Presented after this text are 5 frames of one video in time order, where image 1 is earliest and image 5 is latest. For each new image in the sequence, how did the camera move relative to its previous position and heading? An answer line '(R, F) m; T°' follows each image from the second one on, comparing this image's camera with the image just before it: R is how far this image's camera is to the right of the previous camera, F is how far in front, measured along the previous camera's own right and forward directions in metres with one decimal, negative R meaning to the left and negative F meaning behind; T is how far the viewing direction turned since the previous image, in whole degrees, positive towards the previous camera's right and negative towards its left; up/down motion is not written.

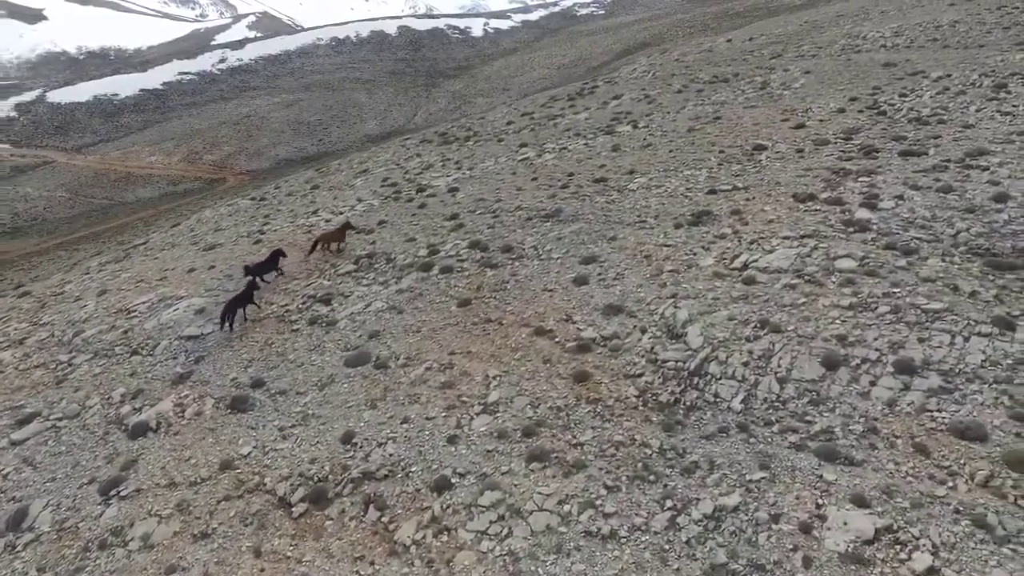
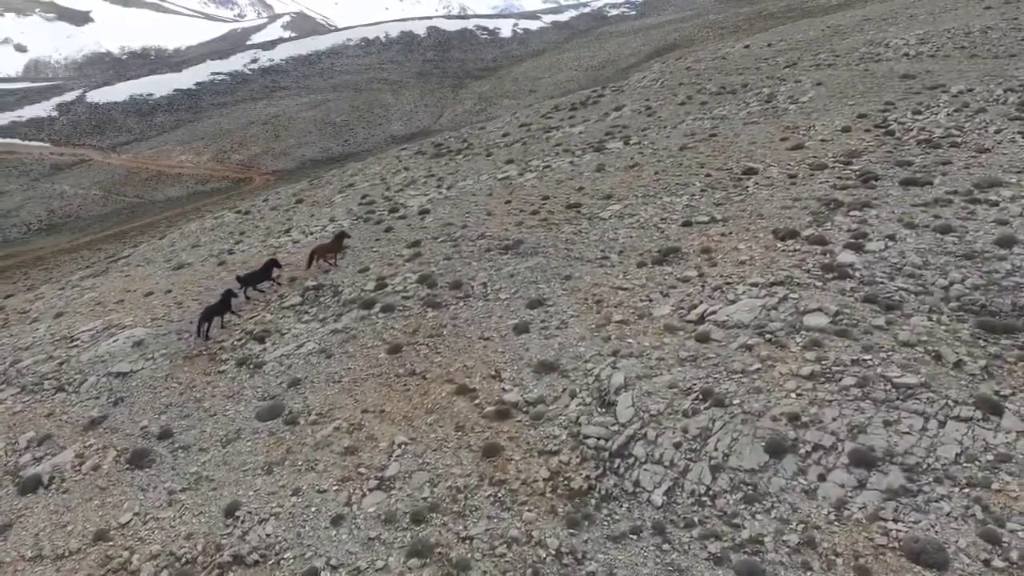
(+2.2, +1.4) m; -3°
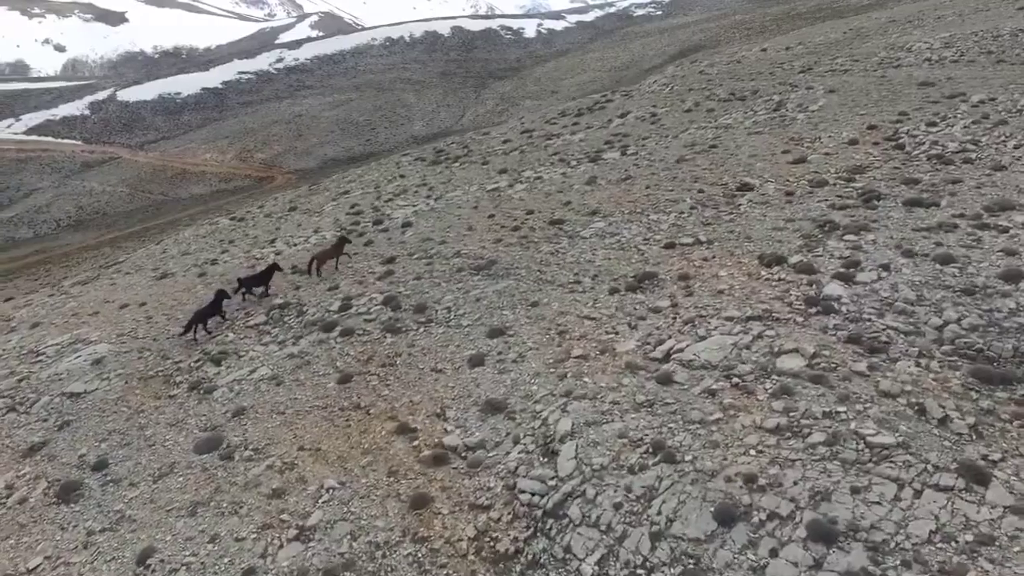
(+1.5, +0.9) m; -2°
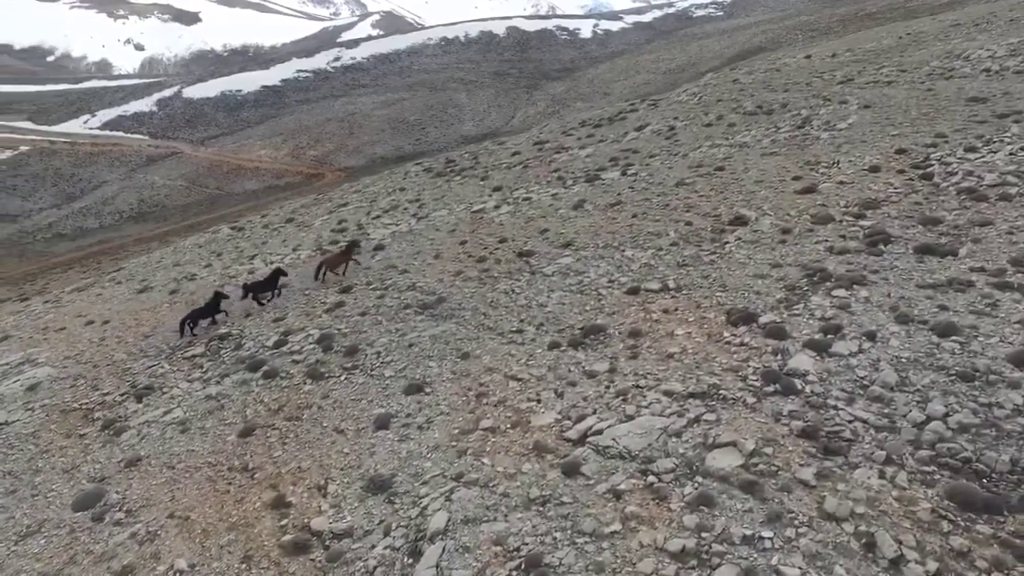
(+2.7, +1.7) m; -5°
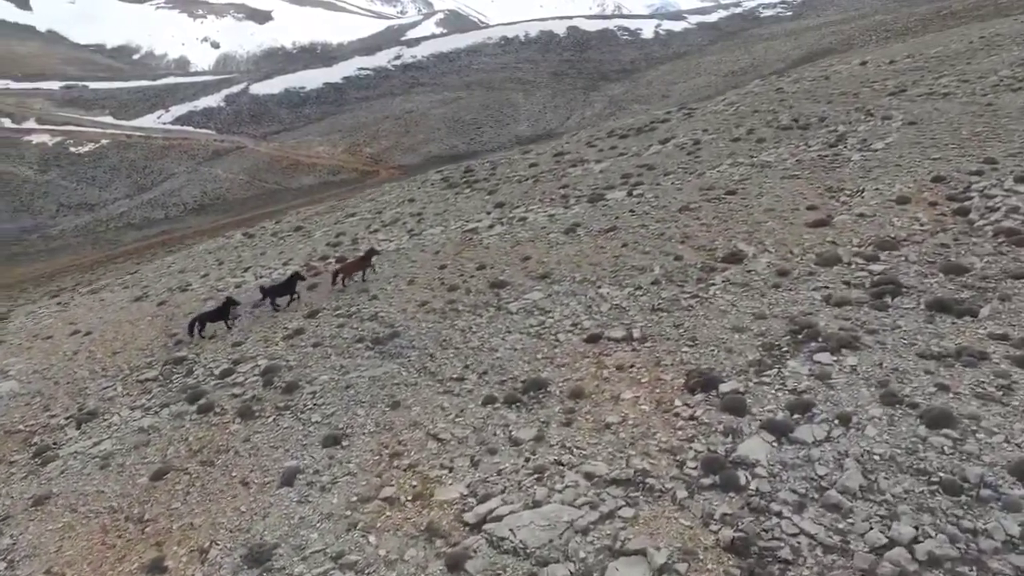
(+2.4, +1.4) m; -5°
